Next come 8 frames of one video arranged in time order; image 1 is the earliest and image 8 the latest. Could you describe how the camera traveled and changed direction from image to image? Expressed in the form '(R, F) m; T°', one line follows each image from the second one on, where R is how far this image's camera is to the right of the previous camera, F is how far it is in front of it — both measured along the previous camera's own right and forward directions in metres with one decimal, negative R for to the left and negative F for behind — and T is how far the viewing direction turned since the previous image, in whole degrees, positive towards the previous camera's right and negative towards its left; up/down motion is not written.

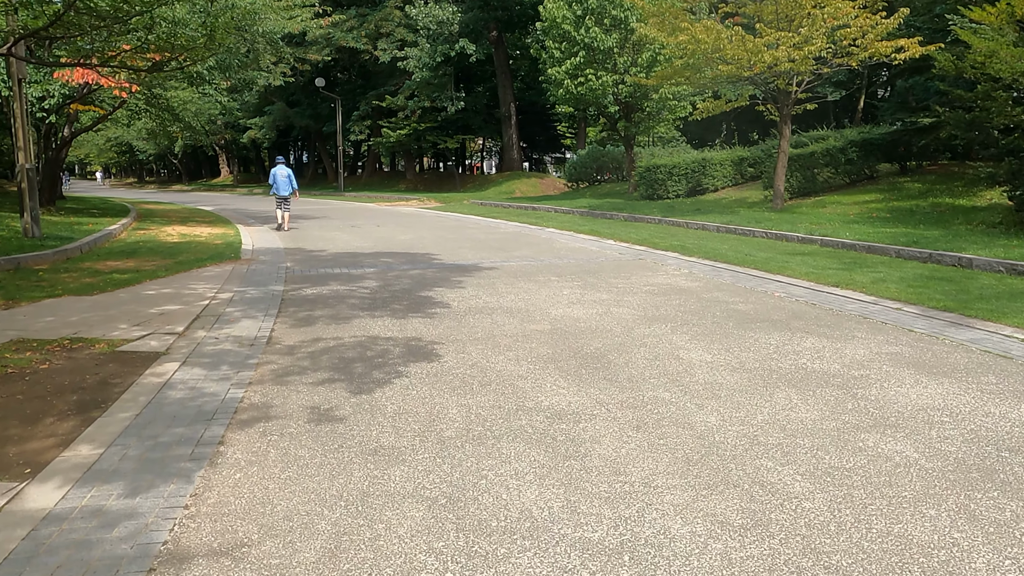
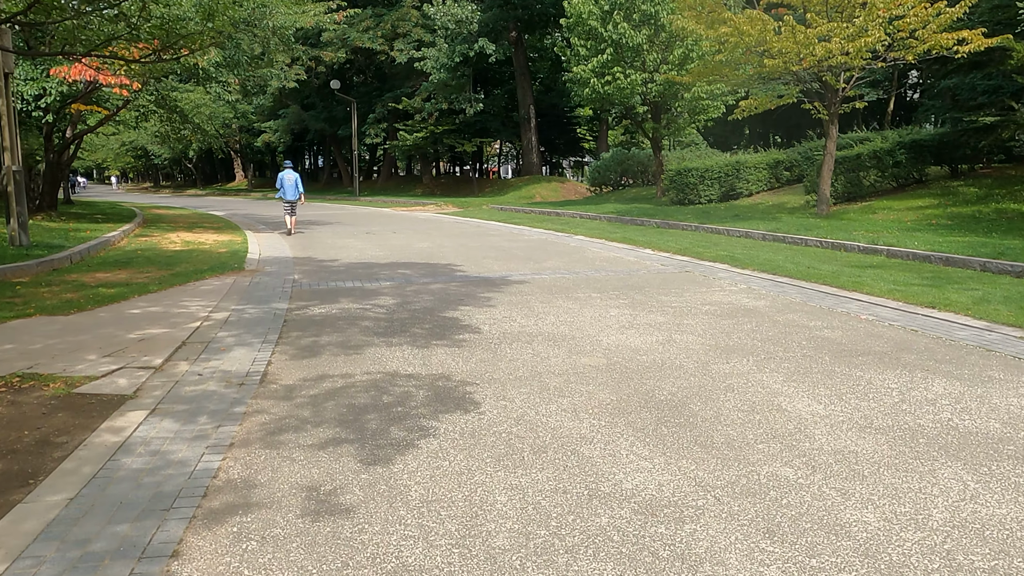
(-0.3, +1.3) m; -1°
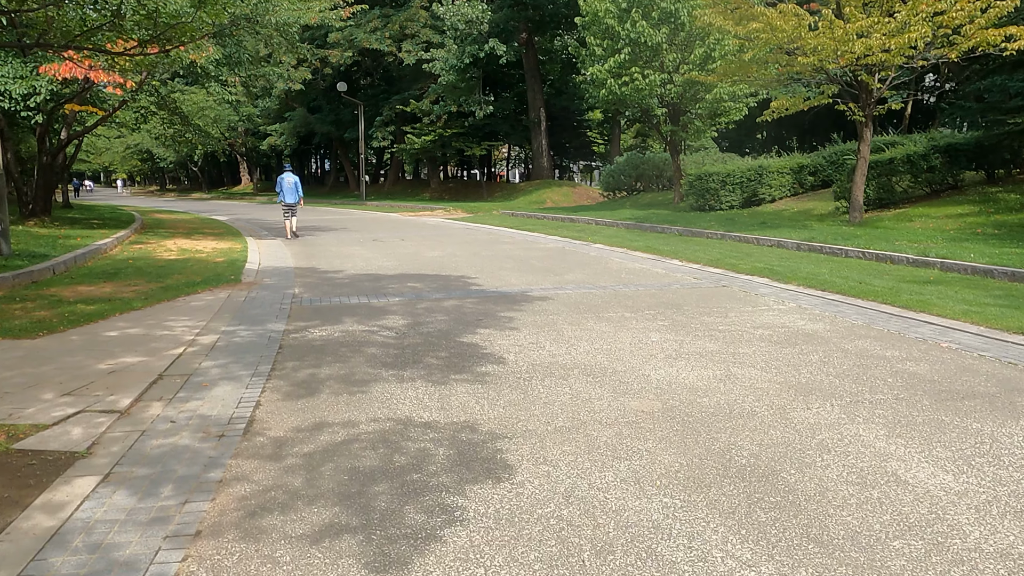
(-0.2, +1.0) m; 0°
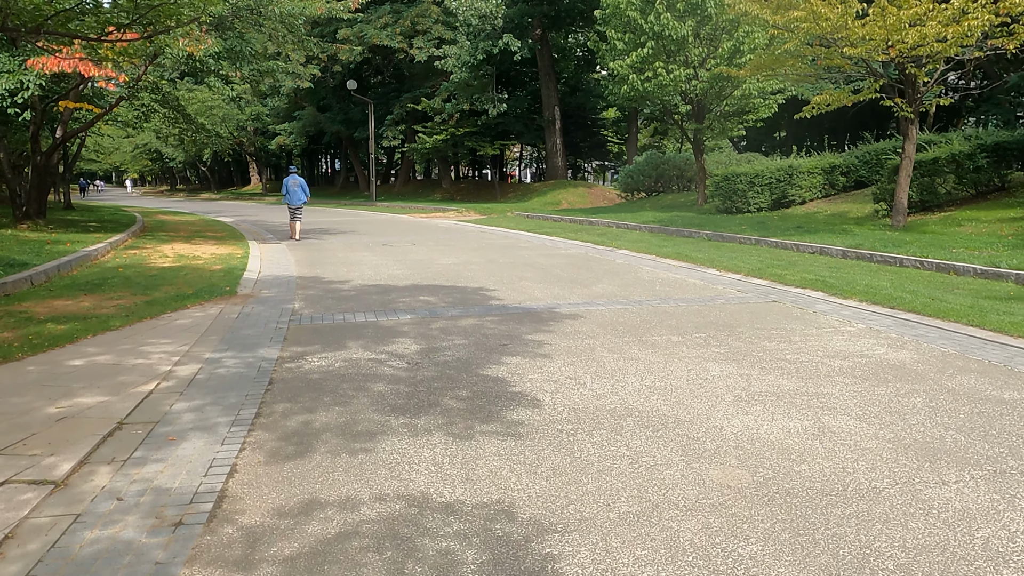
(-0.2, +1.1) m; -1°
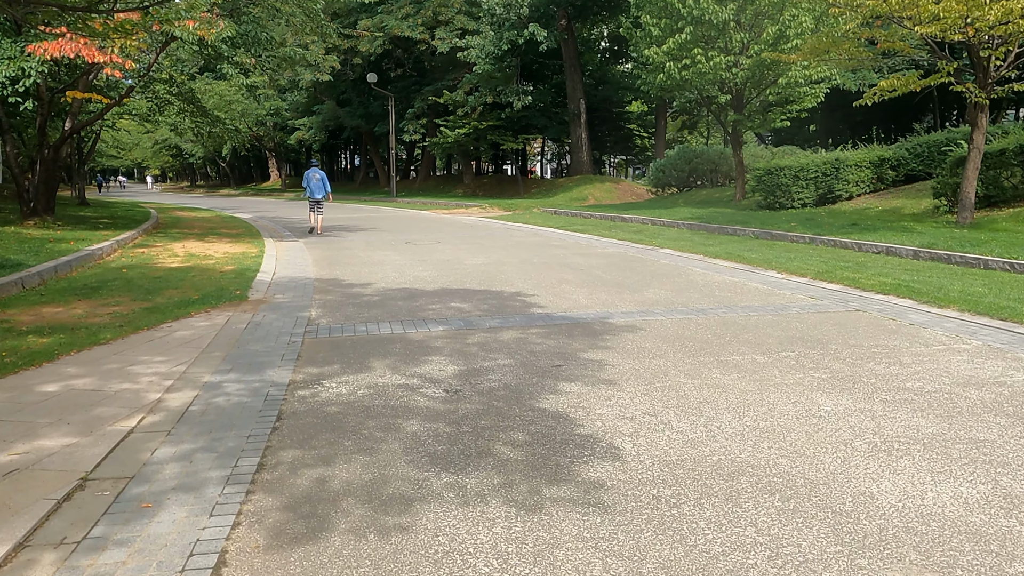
(-0.3, +1.1) m; -1°
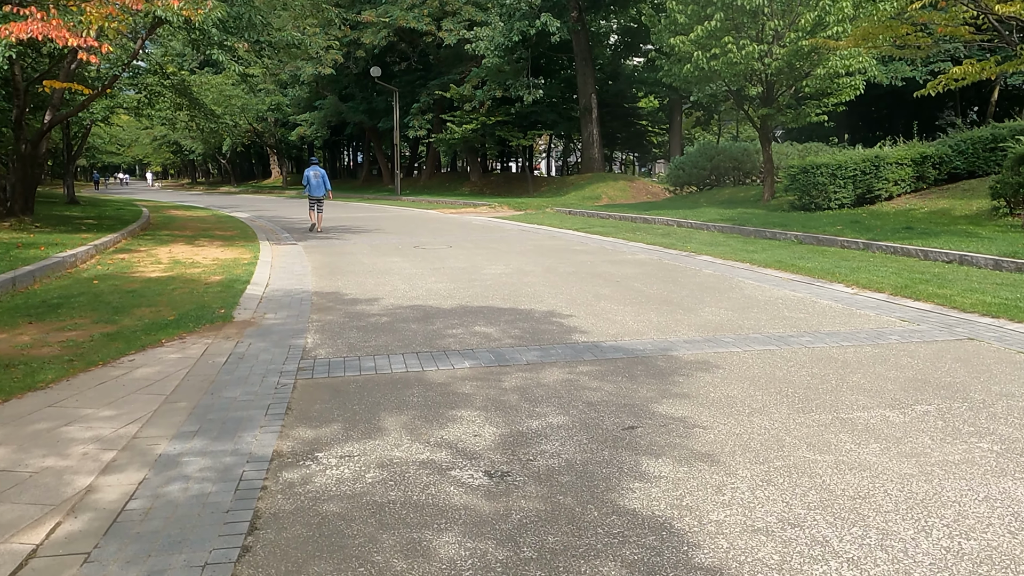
(-0.3, +1.4) m; 0°
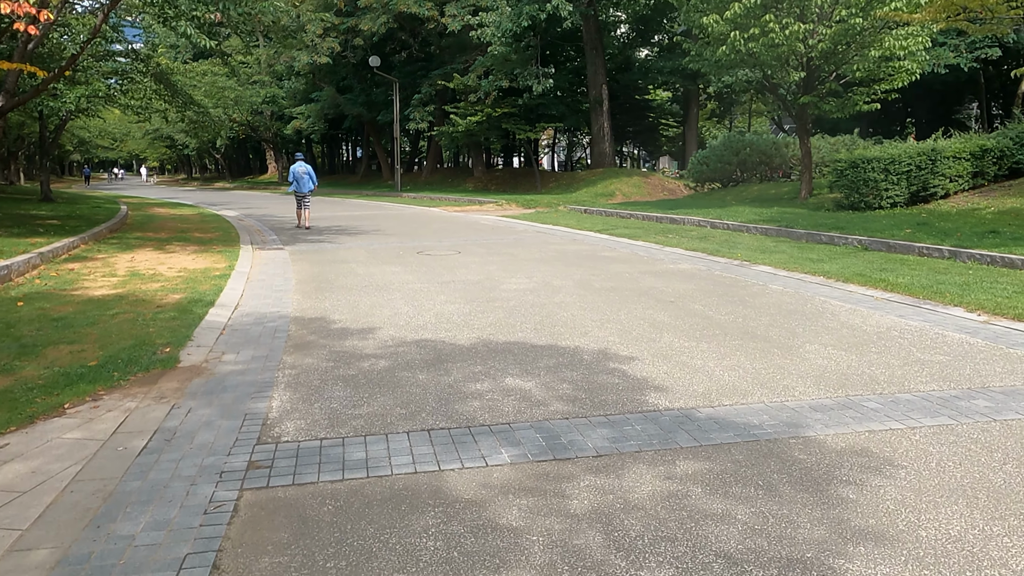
(-0.3, +2.0) m; 0°
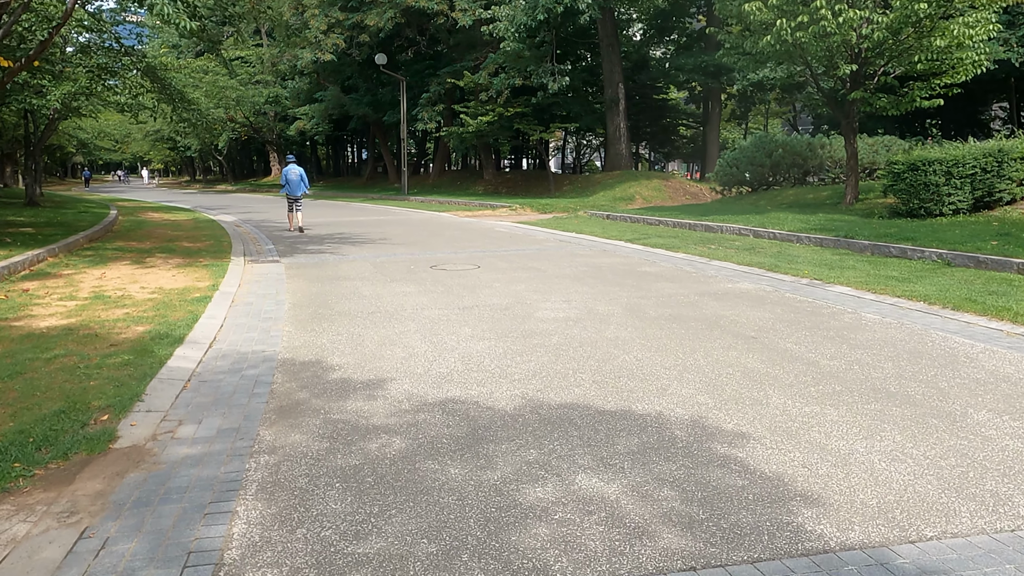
(-0.3, +1.6) m; 0°
